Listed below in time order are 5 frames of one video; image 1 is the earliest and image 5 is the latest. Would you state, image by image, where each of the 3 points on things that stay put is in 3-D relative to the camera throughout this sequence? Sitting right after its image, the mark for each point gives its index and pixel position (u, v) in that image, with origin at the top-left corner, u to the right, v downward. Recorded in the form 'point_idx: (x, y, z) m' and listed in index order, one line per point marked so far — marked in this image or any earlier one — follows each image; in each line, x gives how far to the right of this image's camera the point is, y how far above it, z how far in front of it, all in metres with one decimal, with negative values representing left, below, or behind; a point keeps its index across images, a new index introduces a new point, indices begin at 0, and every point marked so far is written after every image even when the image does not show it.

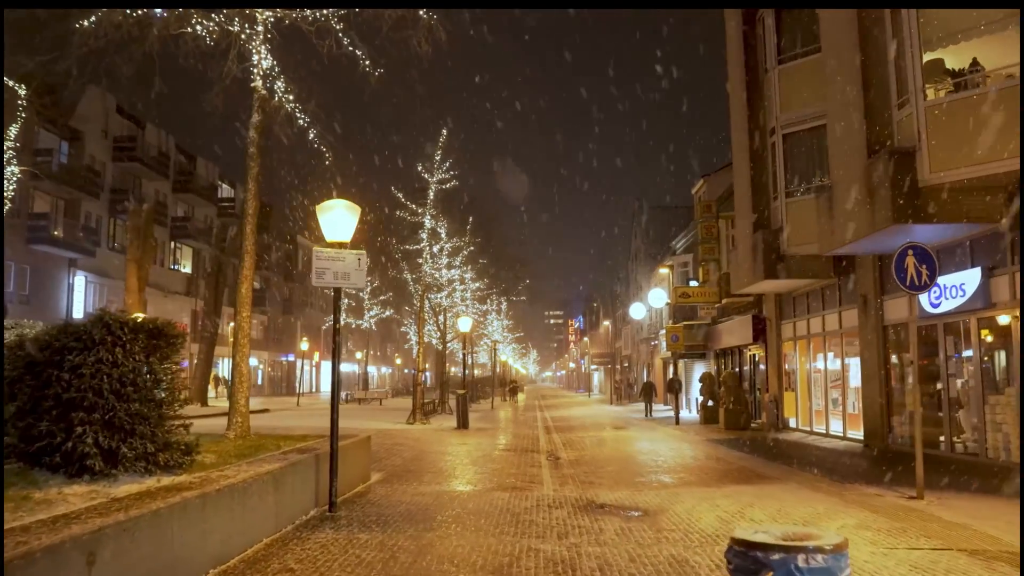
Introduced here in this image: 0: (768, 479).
0: (+4.0, -3.0, +11.8) m
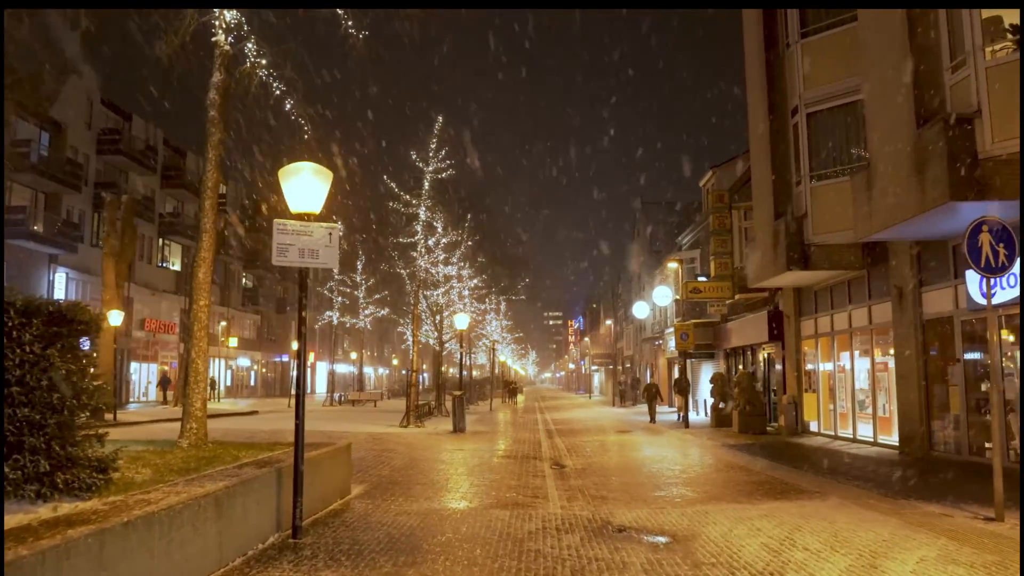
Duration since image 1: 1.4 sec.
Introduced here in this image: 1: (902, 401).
0: (+4.0, -2.8, +10.2) m
1: (+7.7, -2.2, +15.0) m
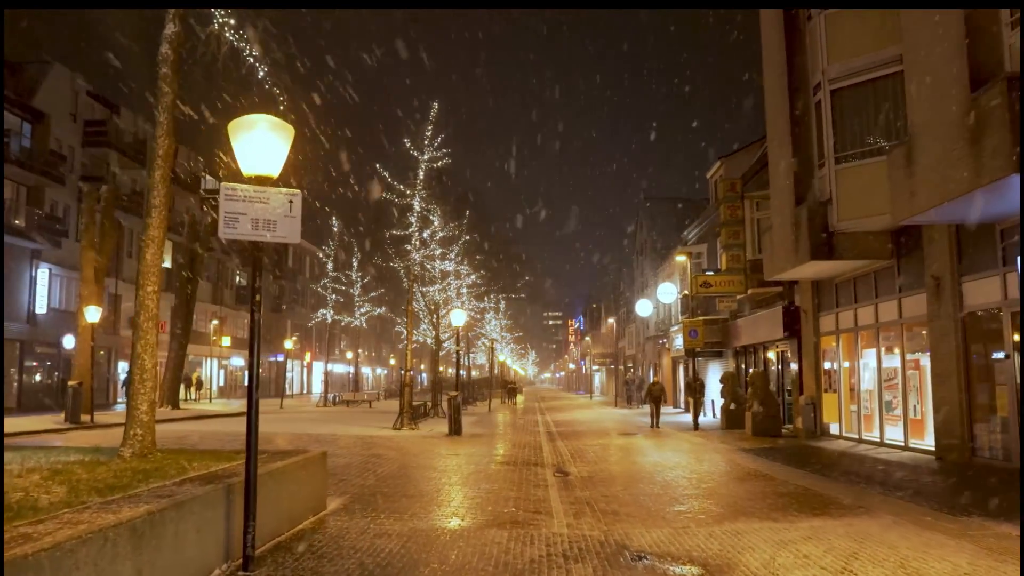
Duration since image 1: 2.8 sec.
0: (+4.0, -2.6, +8.9) m
1: (+7.7, -2.1, +13.7) m
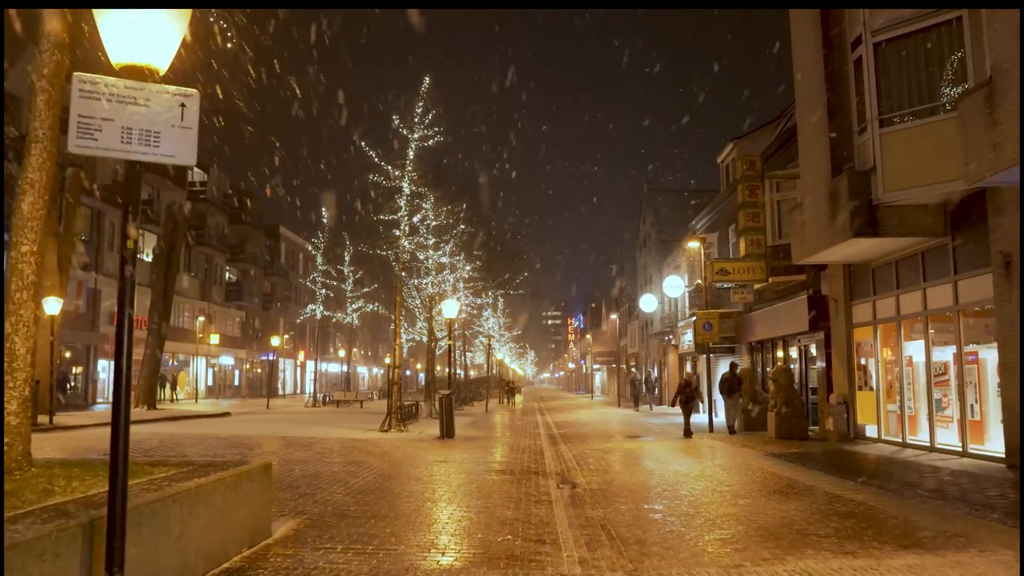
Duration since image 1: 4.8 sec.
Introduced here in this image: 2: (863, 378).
0: (+3.9, -2.3, +6.9) m
1: (+7.7, -1.7, +11.7) m
2: (+8.0, -2.0, +17.2) m
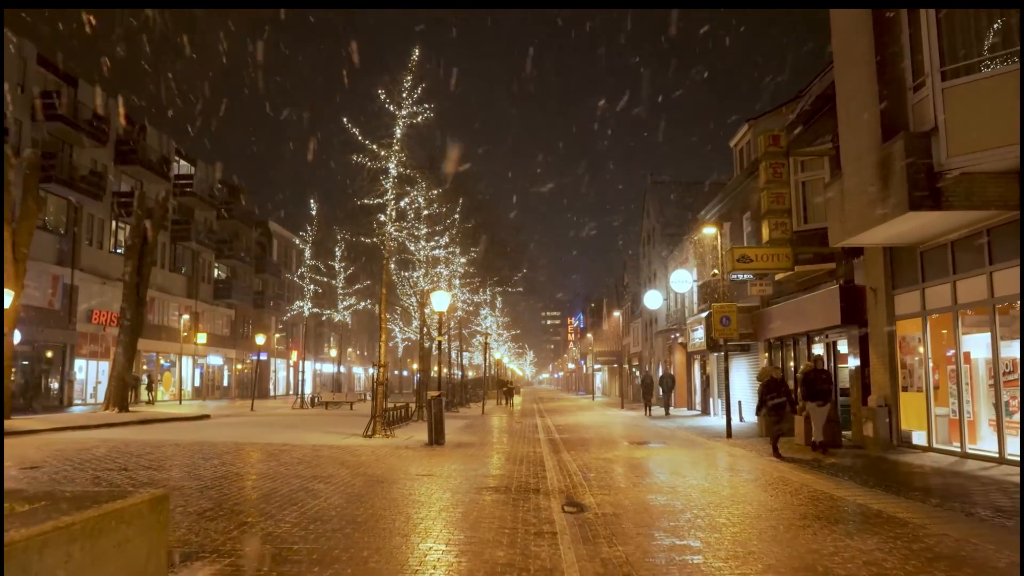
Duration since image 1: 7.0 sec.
0: (+3.9, -2.0, +4.8) m
1: (+7.6, -1.5, +9.6) m
2: (+7.9, -1.8, +15.1) m
